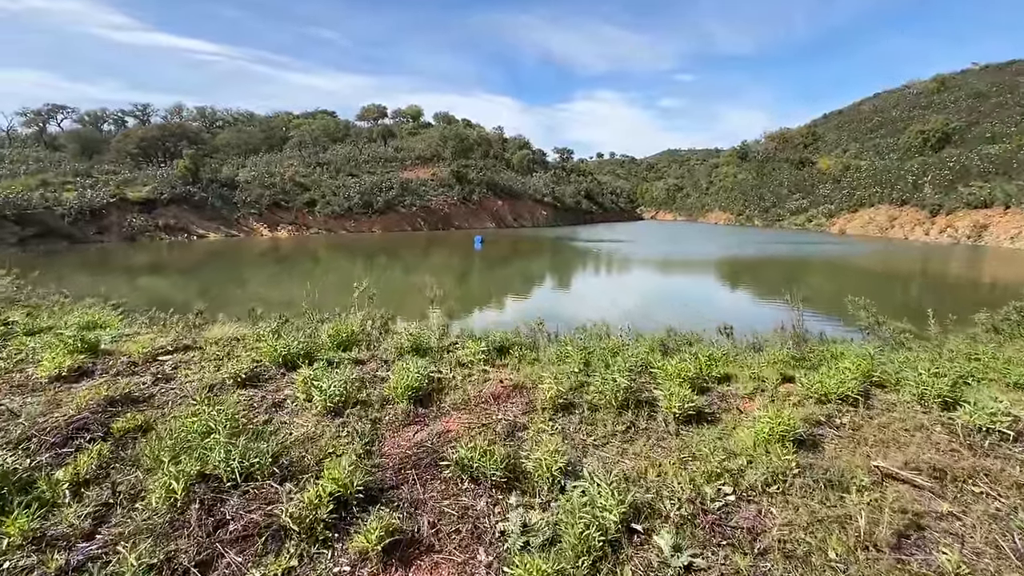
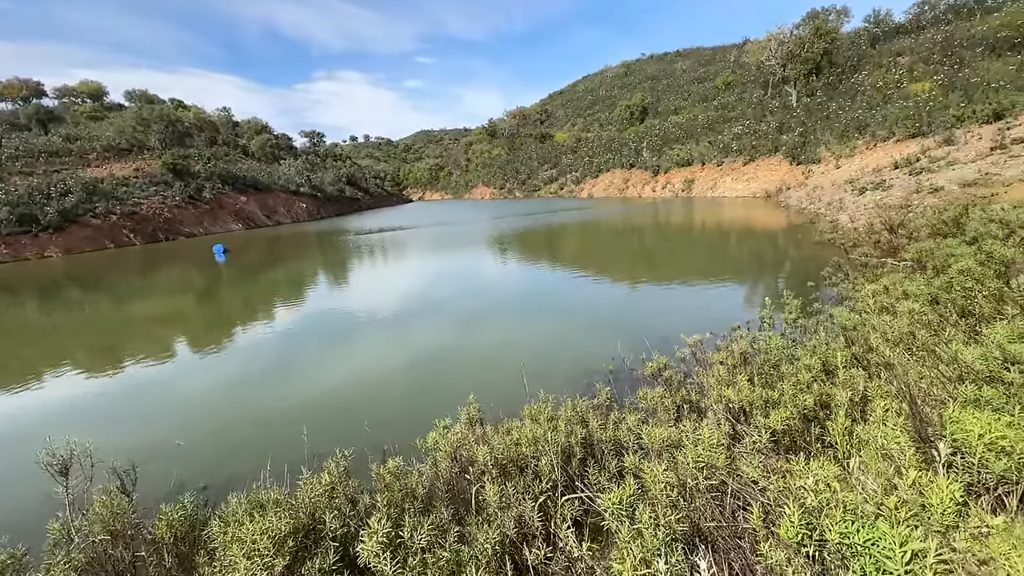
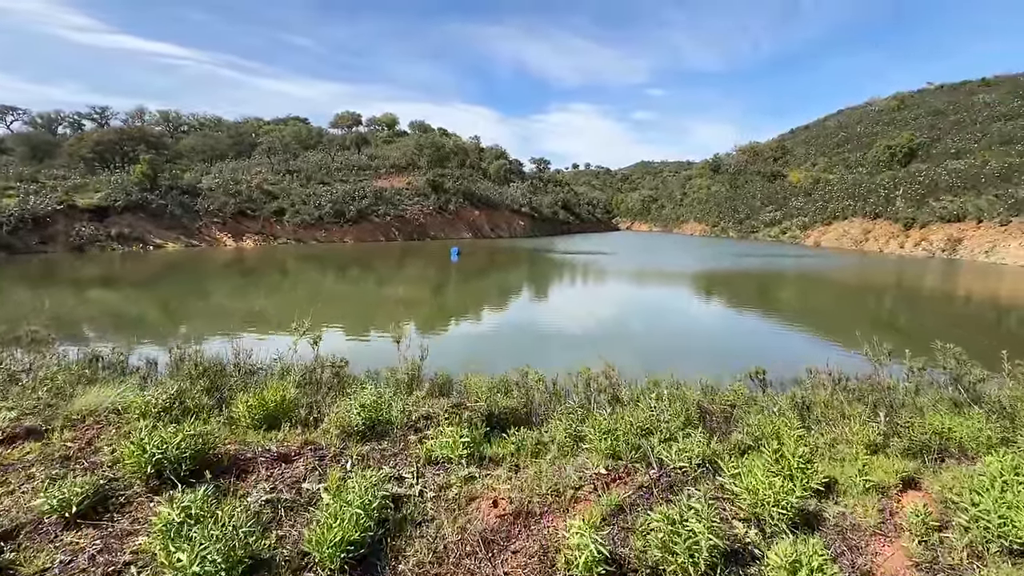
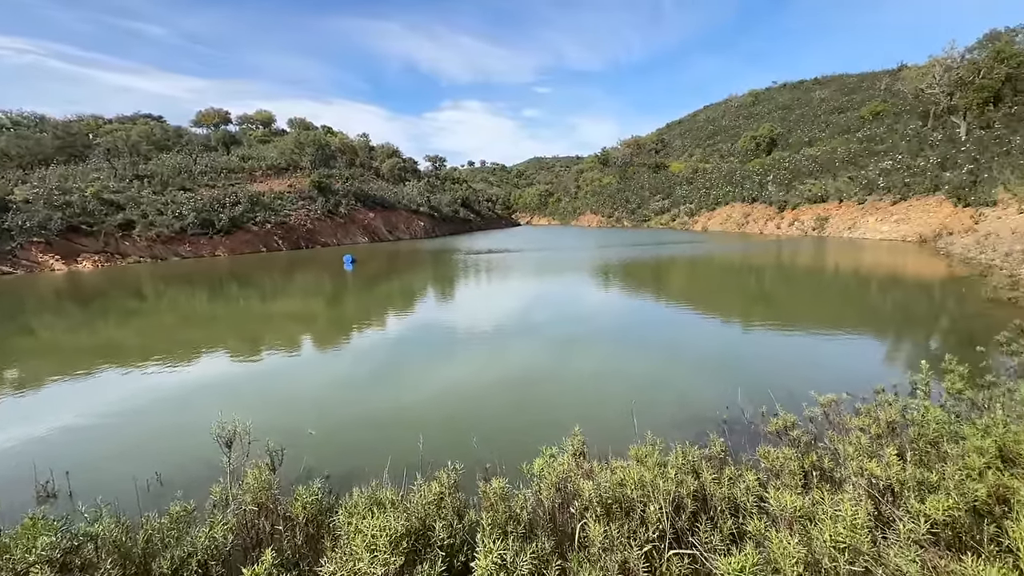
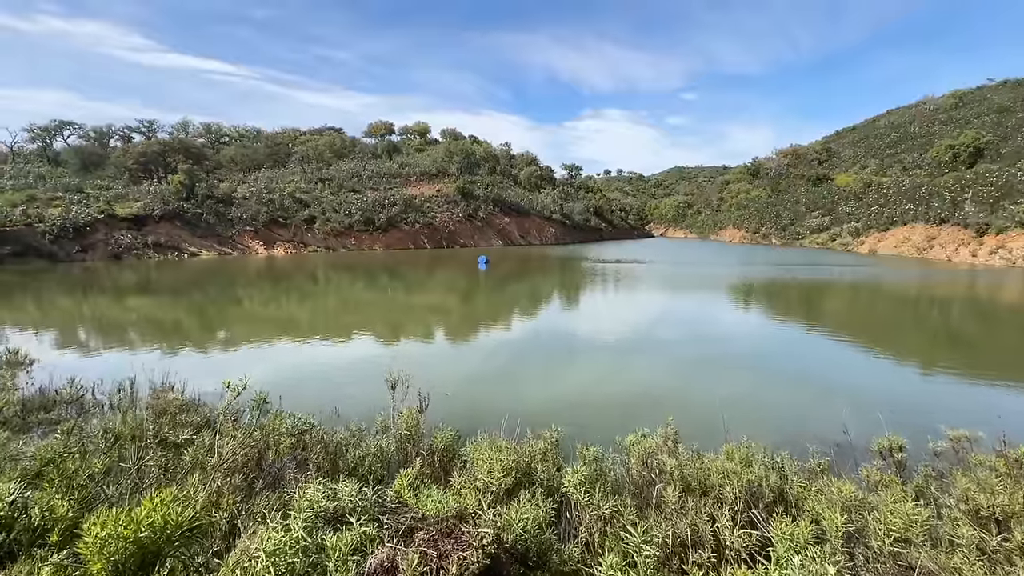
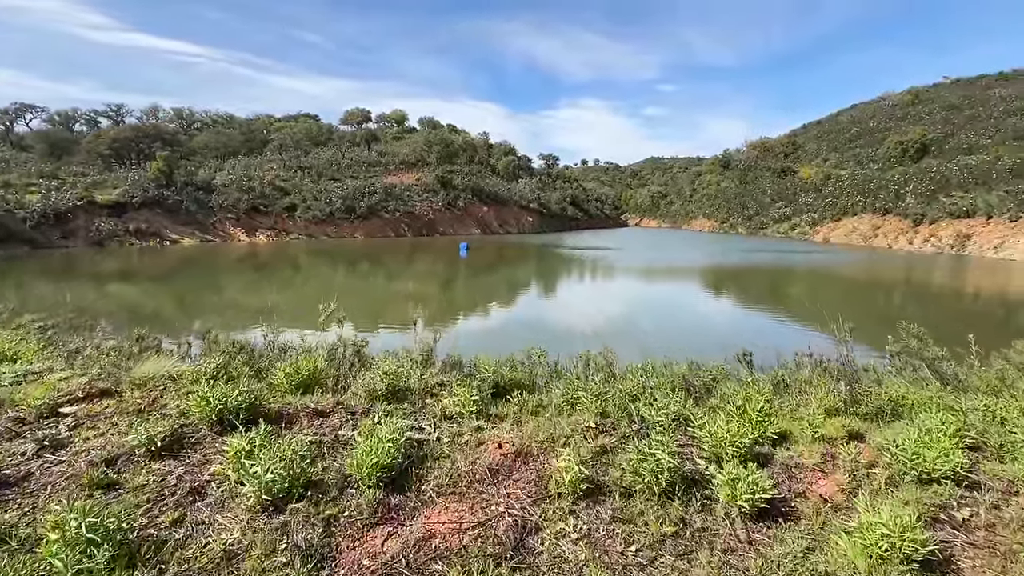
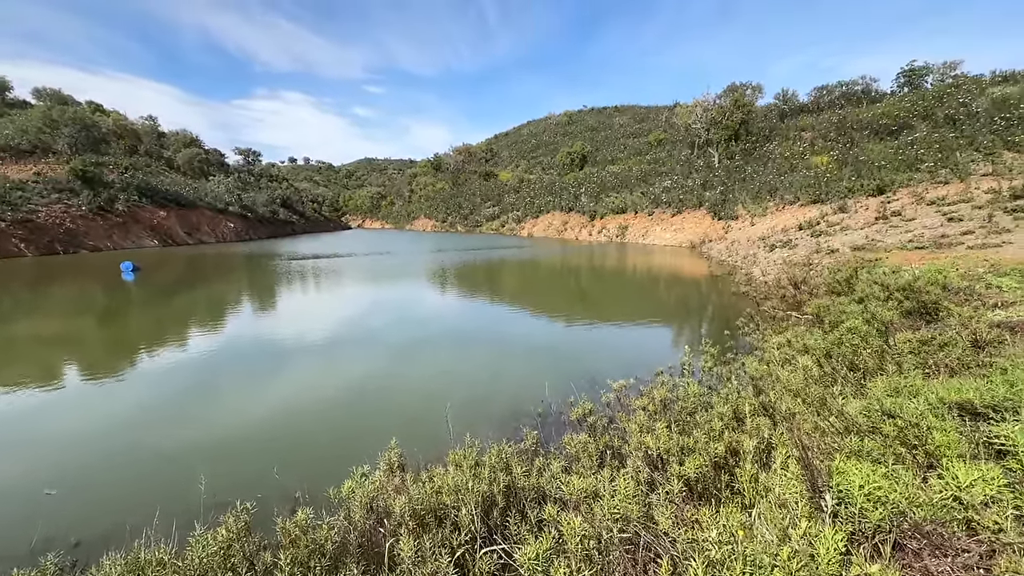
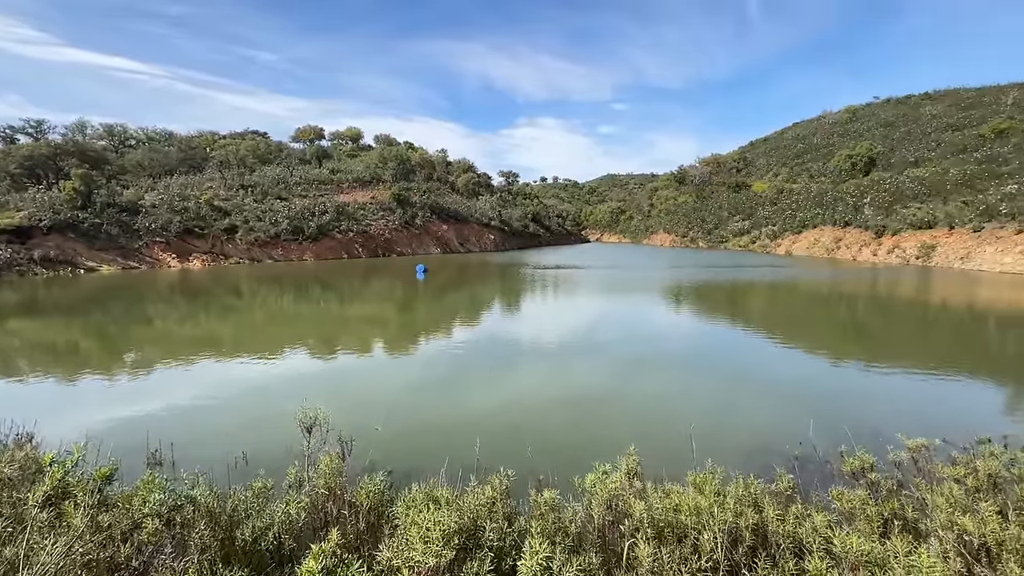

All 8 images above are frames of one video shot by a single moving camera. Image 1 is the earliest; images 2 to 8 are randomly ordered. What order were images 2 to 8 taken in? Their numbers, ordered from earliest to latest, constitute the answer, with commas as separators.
6, 3, 5, 8, 4, 2, 7
